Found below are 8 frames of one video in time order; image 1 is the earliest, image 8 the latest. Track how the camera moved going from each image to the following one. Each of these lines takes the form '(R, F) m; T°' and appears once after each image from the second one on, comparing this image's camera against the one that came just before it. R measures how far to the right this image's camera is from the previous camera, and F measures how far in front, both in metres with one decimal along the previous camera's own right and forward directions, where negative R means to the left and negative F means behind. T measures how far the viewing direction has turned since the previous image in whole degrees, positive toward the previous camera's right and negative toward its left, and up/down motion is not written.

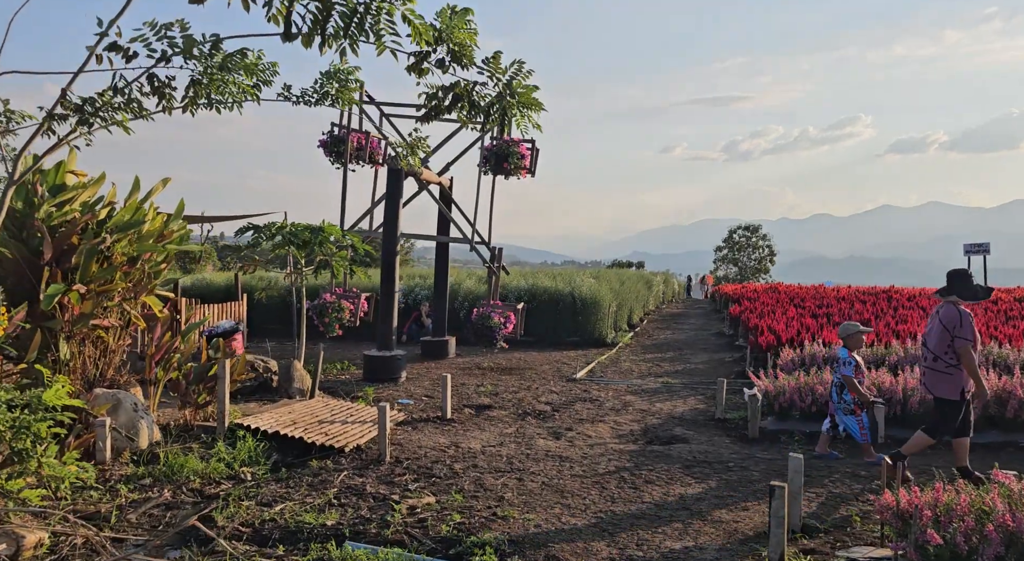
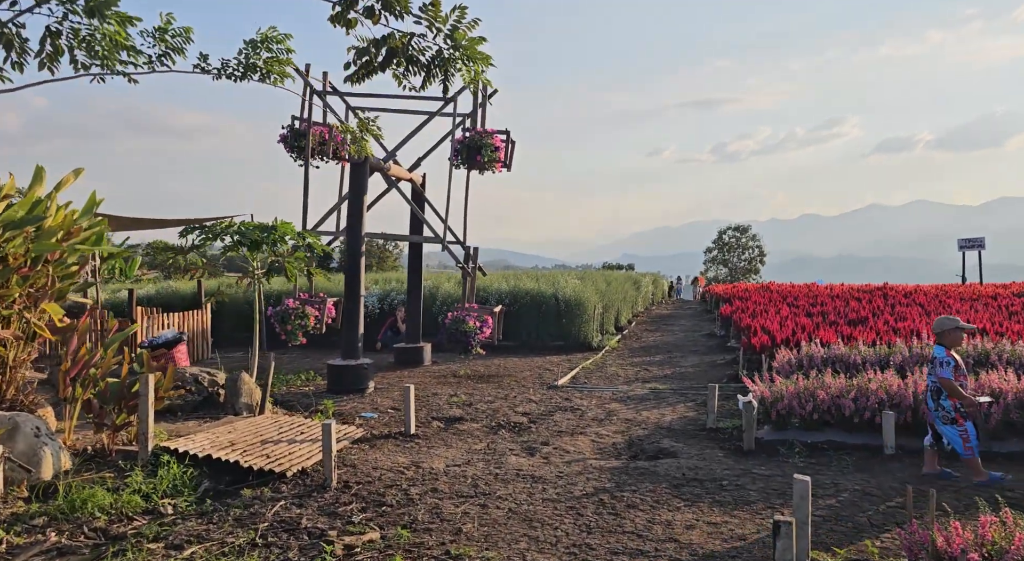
(+0.2, +0.8) m; +1°
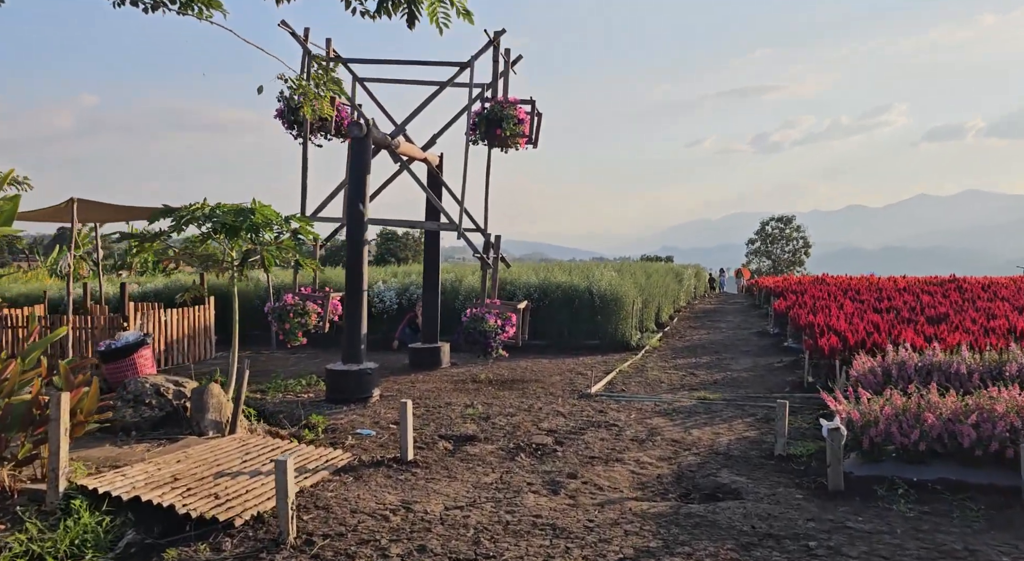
(+0.1, +1.5) m; -3°
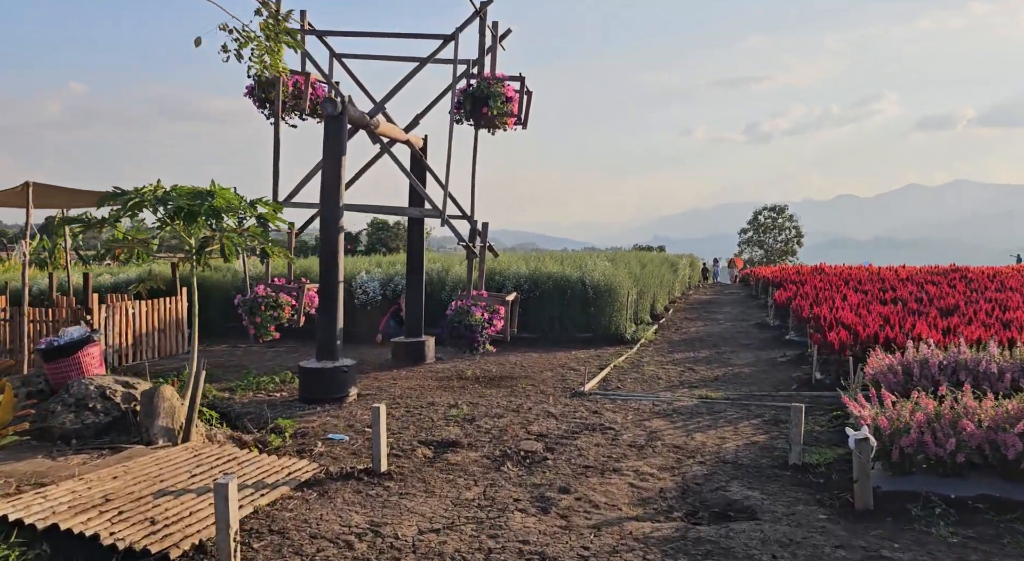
(0.0, +0.7) m; +1°
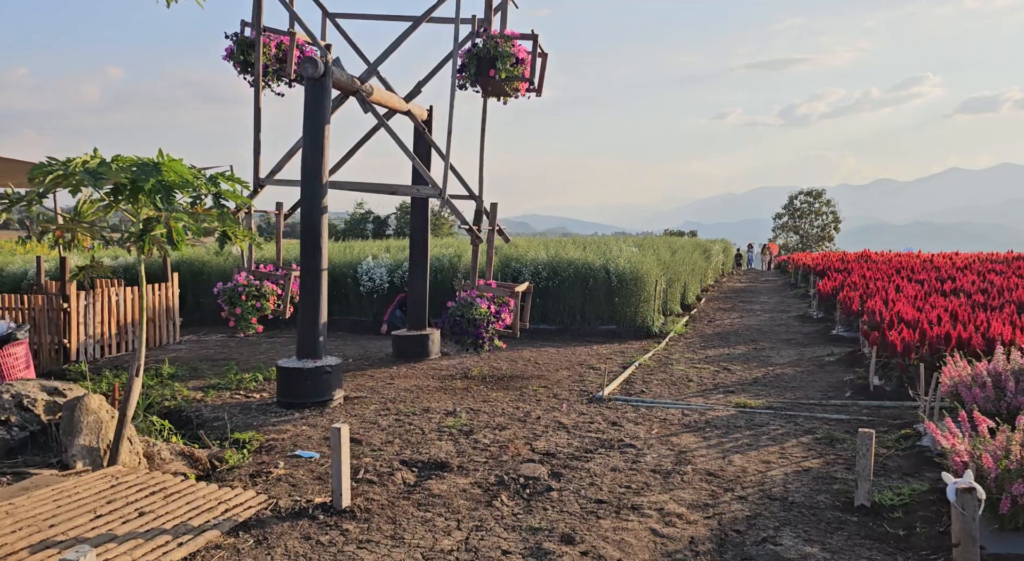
(+0.2, +1.2) m; -2°
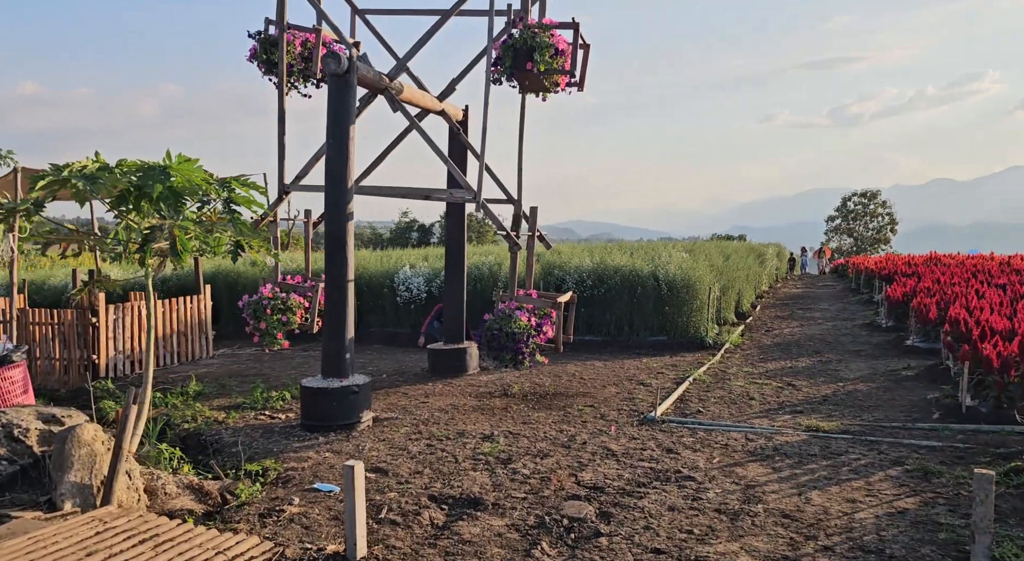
(0.0, +0.7) m; -3°
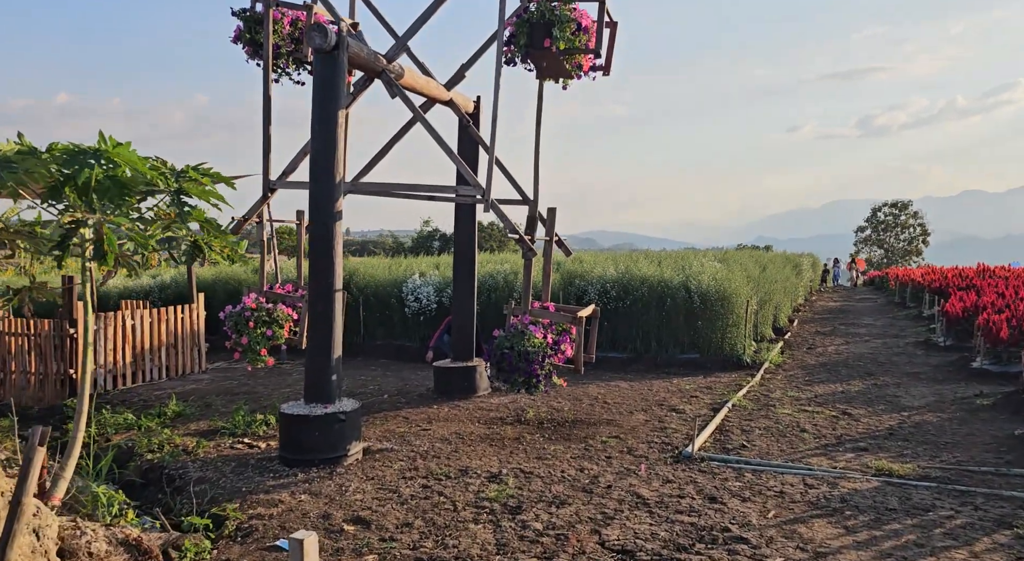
(+0.1, +1.0) m; -2°
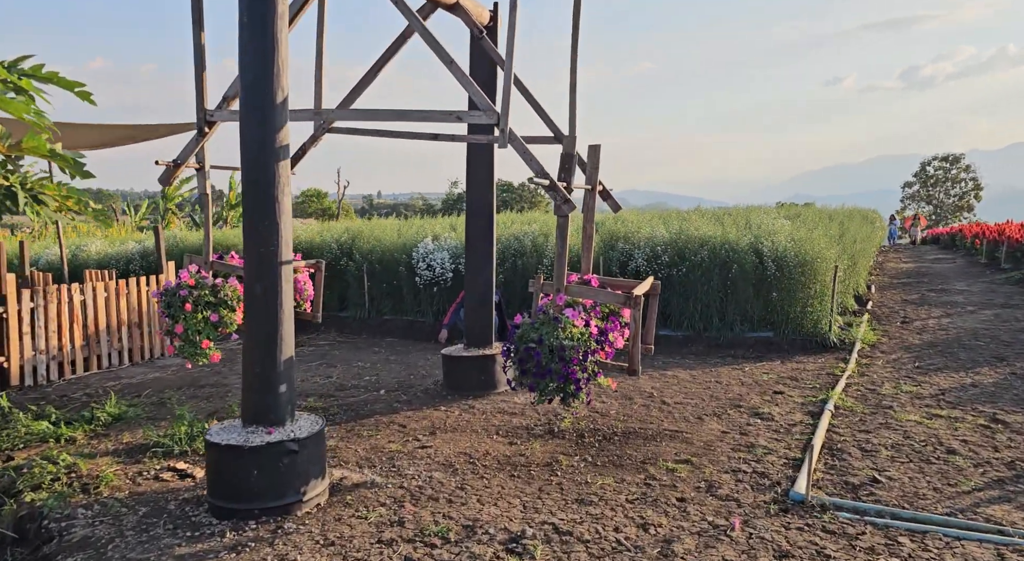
(0.0, +2.0) m; -2°
